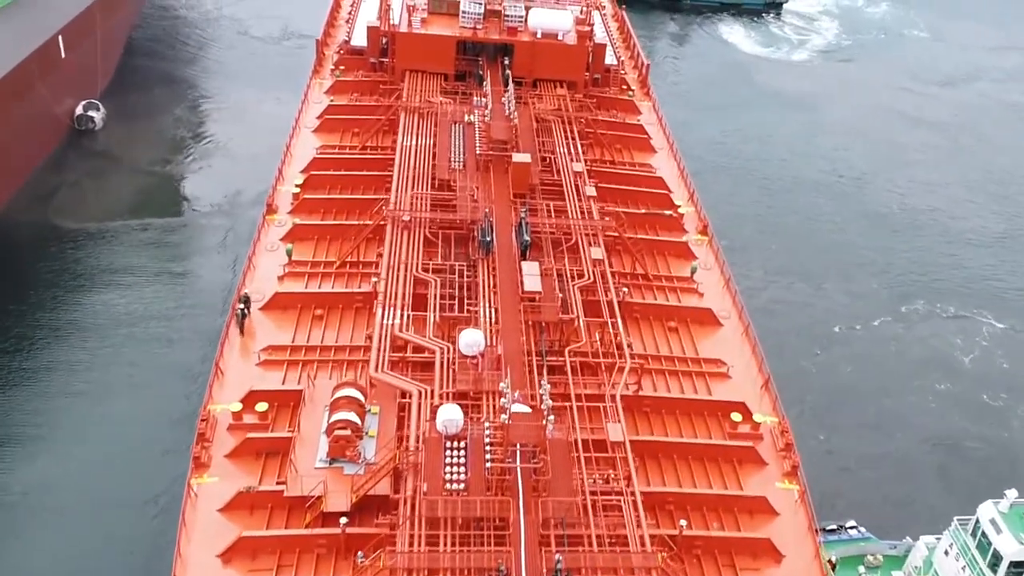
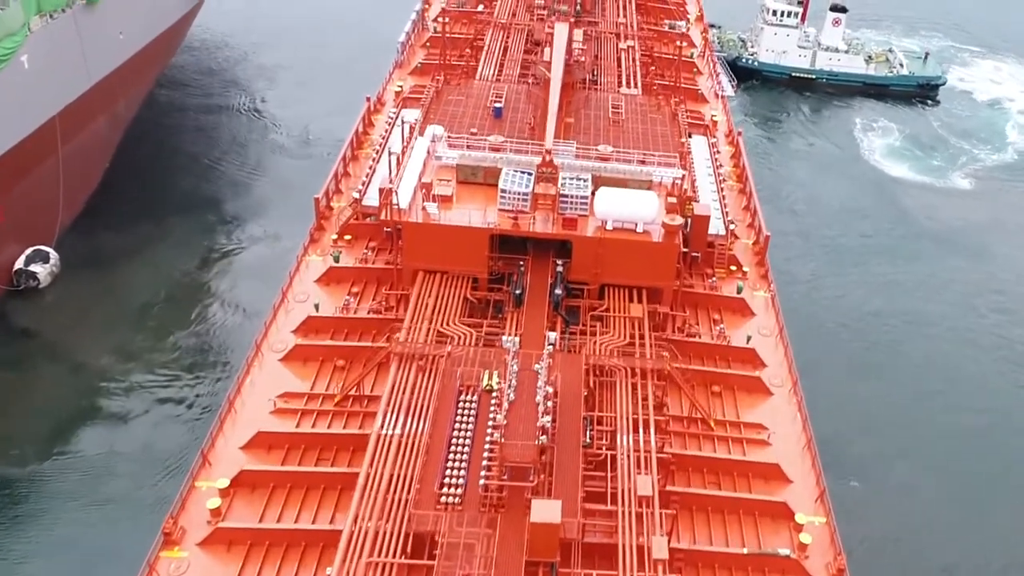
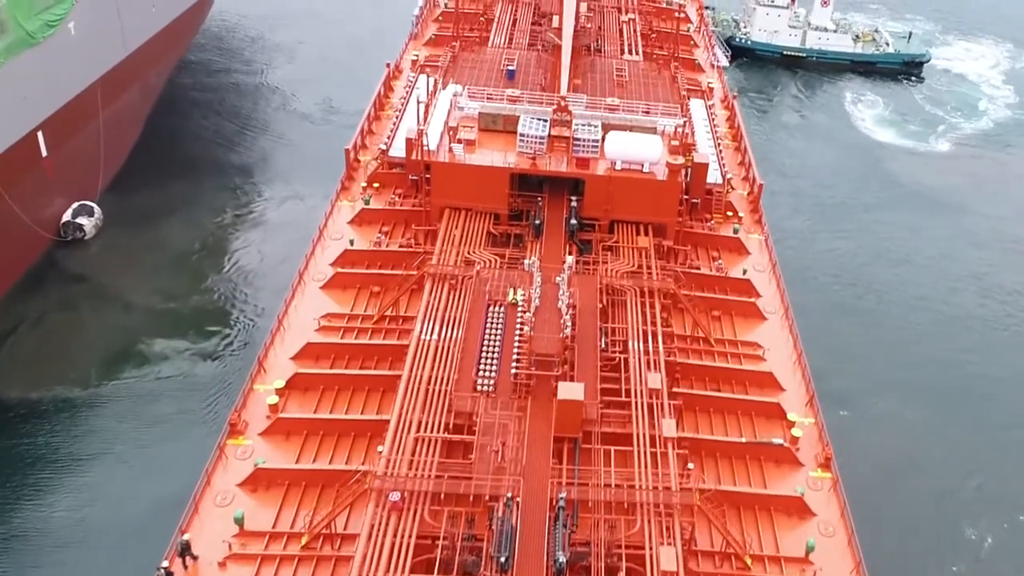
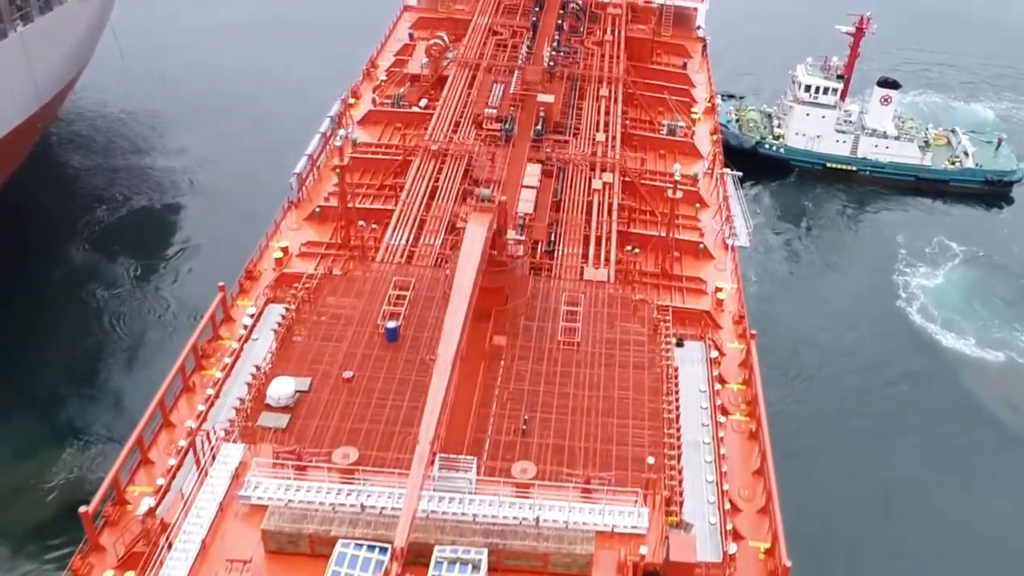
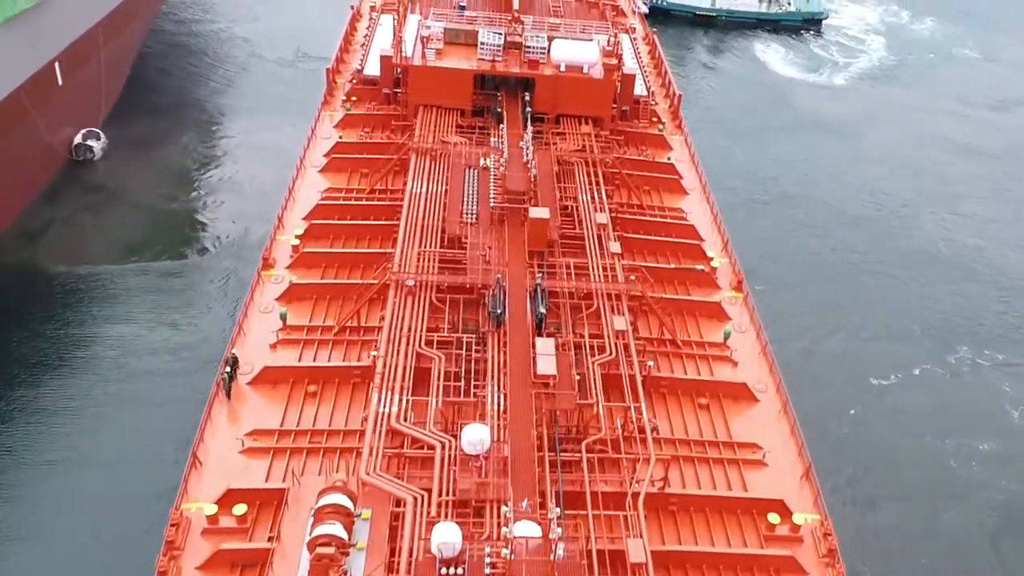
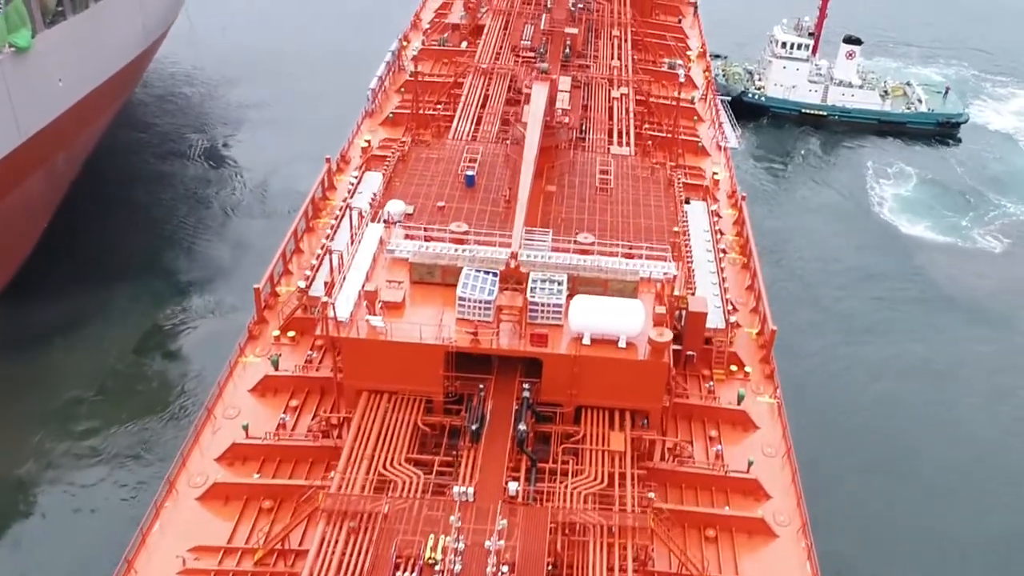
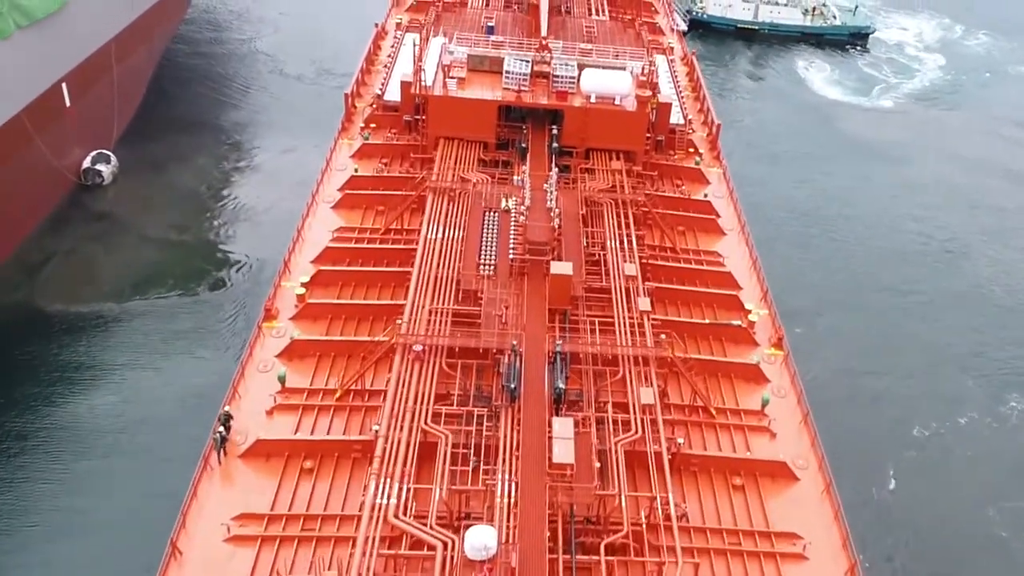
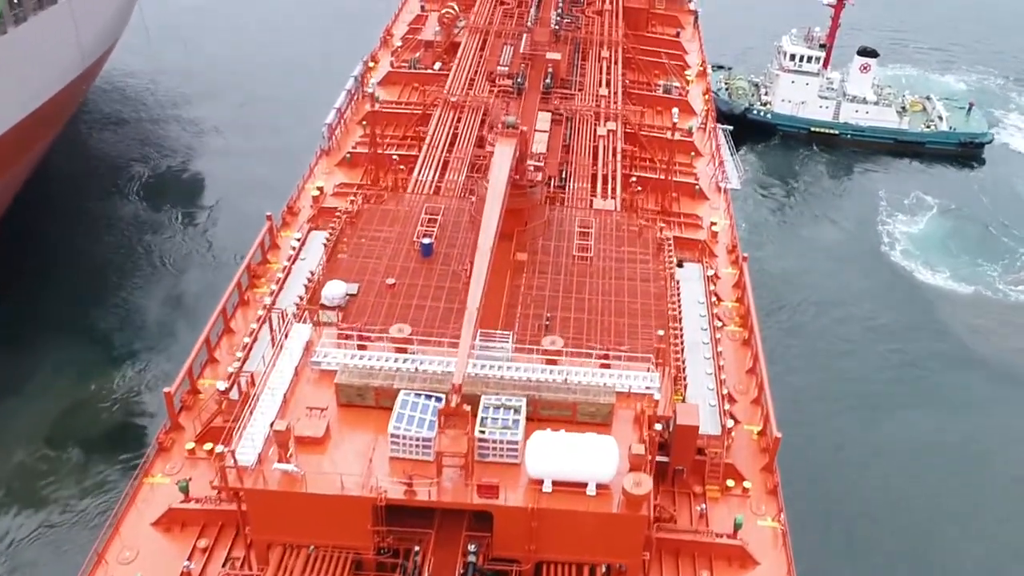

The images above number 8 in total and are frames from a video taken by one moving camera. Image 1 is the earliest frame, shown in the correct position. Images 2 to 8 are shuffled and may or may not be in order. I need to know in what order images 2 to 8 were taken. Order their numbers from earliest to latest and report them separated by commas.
5, 7, 3, 2, 6, 8, 4
